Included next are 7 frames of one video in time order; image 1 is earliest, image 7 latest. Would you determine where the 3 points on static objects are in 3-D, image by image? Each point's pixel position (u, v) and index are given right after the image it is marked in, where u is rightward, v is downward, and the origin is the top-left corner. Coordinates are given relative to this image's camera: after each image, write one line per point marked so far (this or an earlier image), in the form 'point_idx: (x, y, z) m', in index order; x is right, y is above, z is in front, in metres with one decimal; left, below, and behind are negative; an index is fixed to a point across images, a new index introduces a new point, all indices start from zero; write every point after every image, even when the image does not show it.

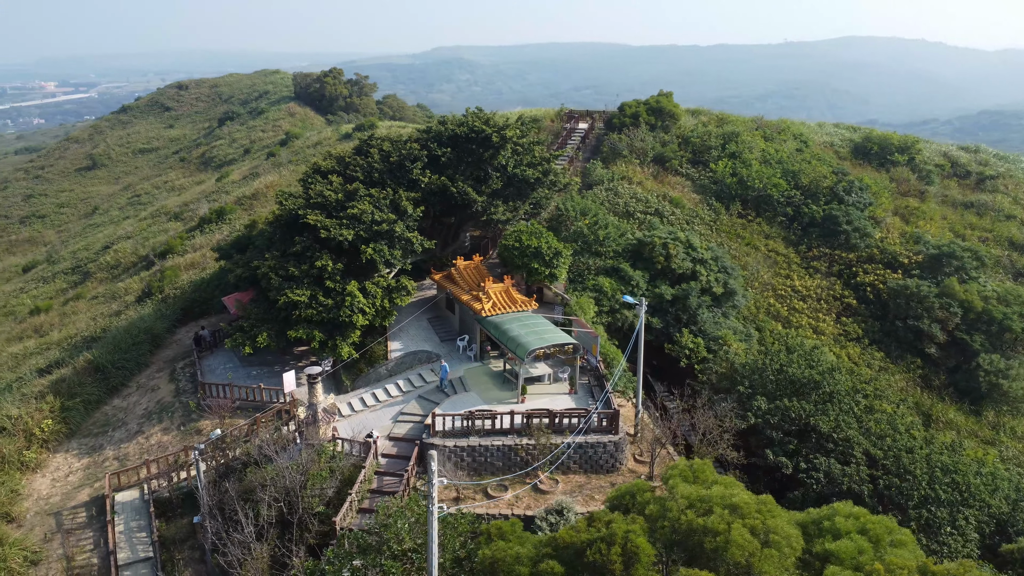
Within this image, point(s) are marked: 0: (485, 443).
0: (-0.5, -2.5, +12.8) m
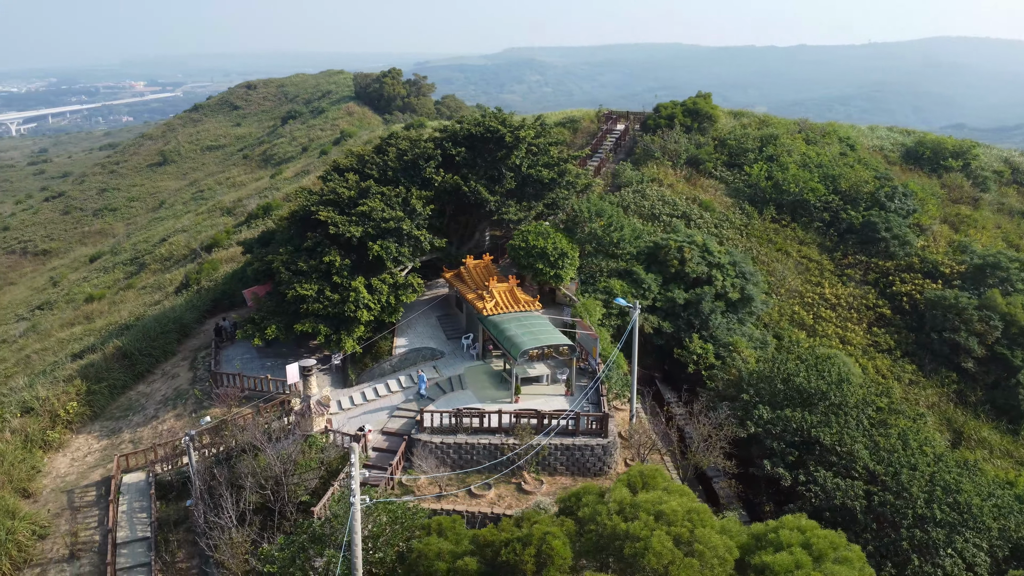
0: (-0.7, -2.5, +12.8) m
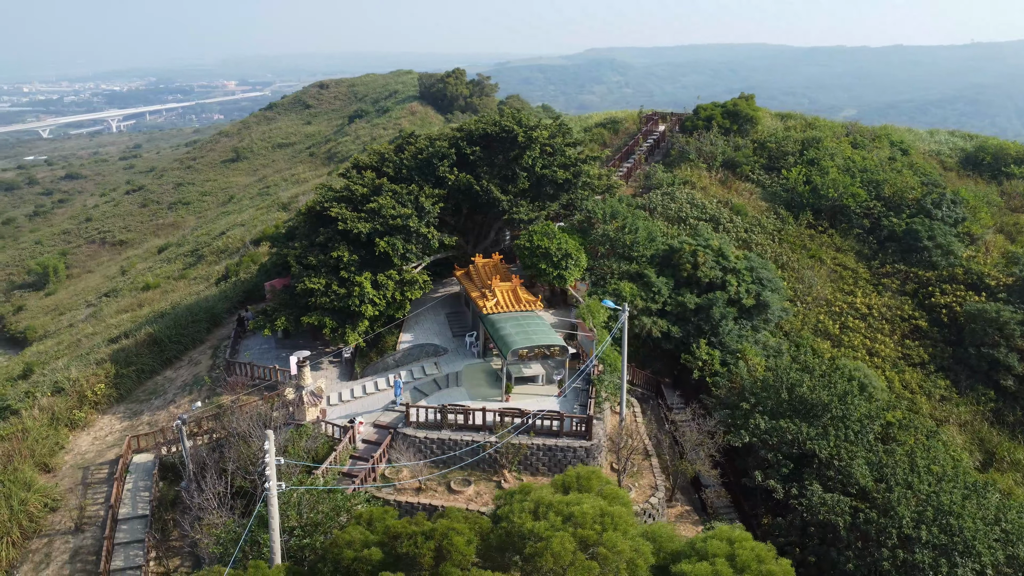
0: (-1.0, -2.5, +13.0) m
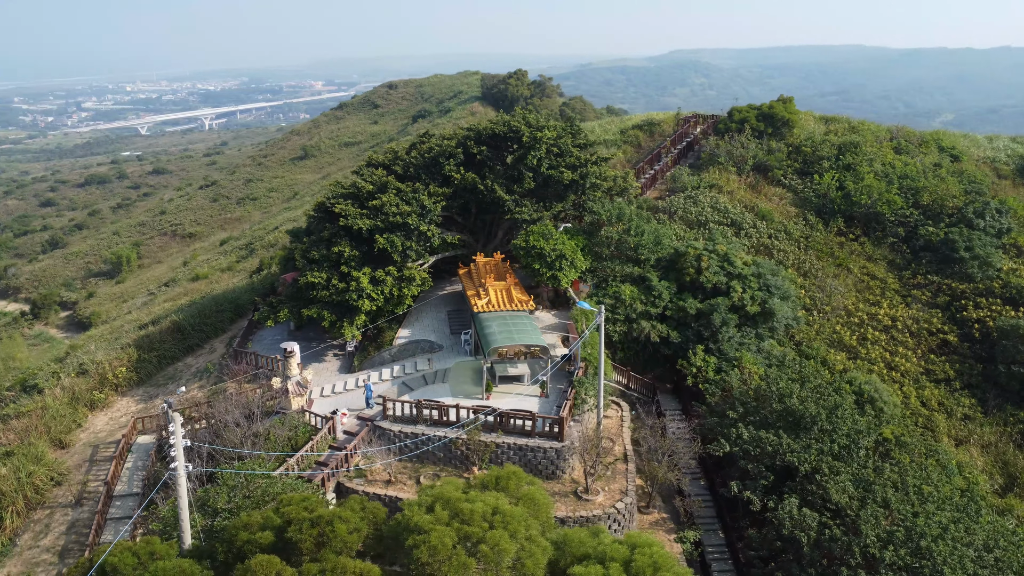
0: (-1.4, -2.4, +13.1) m
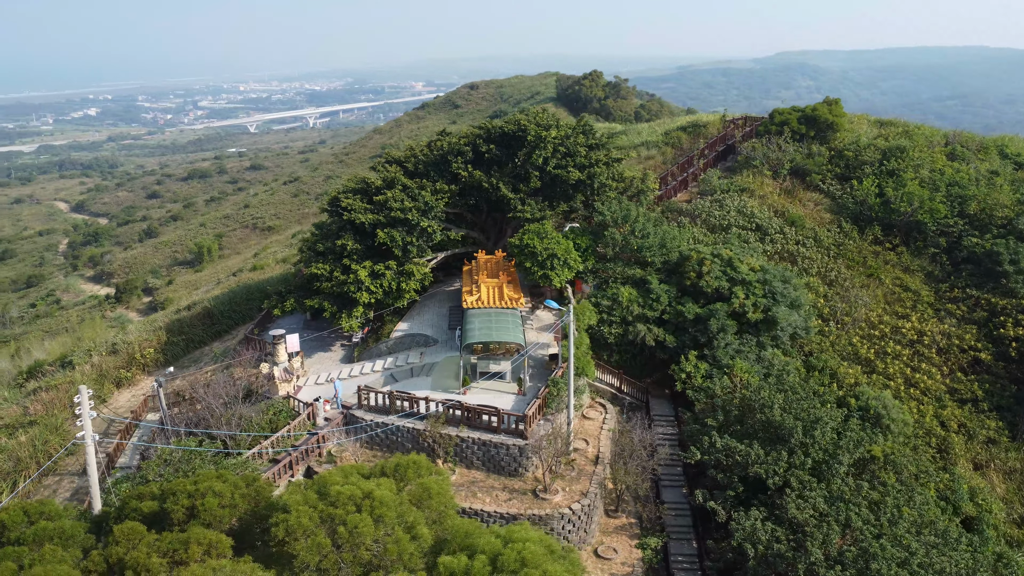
0: (-2.0, -2.3, +13.4) m
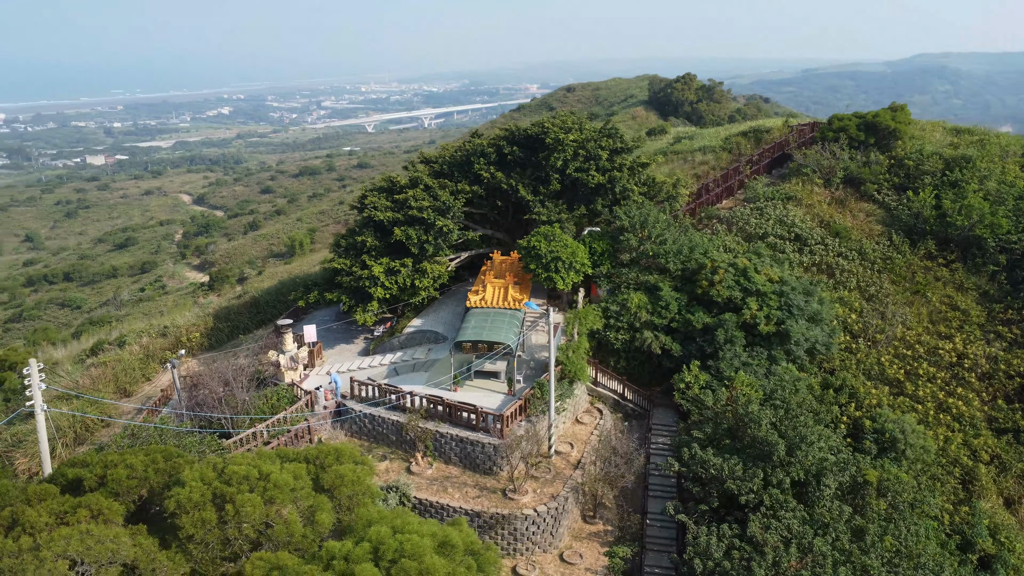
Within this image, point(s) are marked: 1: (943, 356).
0: (-2.3, -2.2, +13.8) m
1: (+9.5, -1.5, +17.3) m
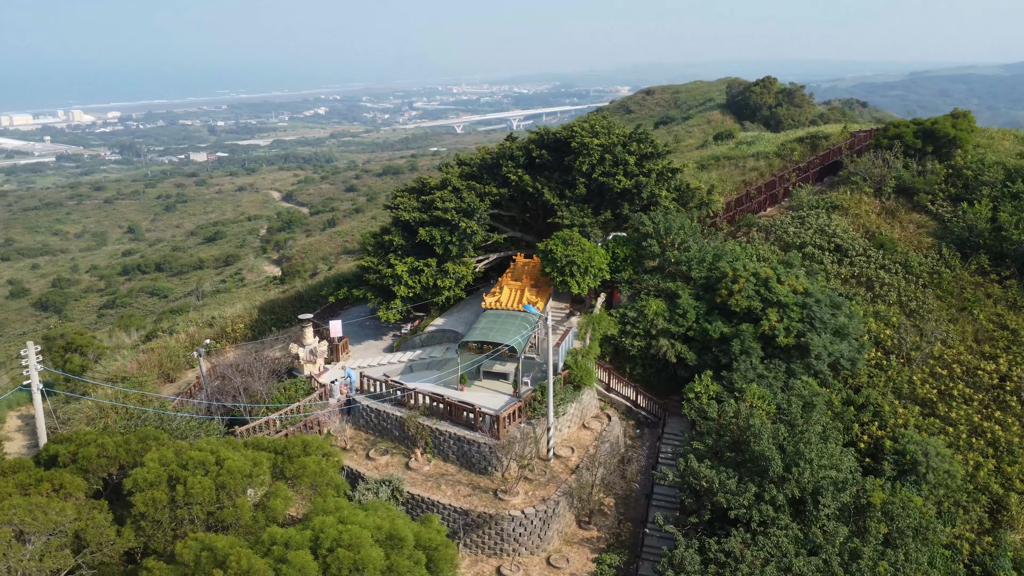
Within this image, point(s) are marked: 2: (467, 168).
0: (-2.3, -2.2, +14.2) m
1: (+9.9, -1.9, +16.4) m
2: (-1.1, +3.0, +19.3) m
